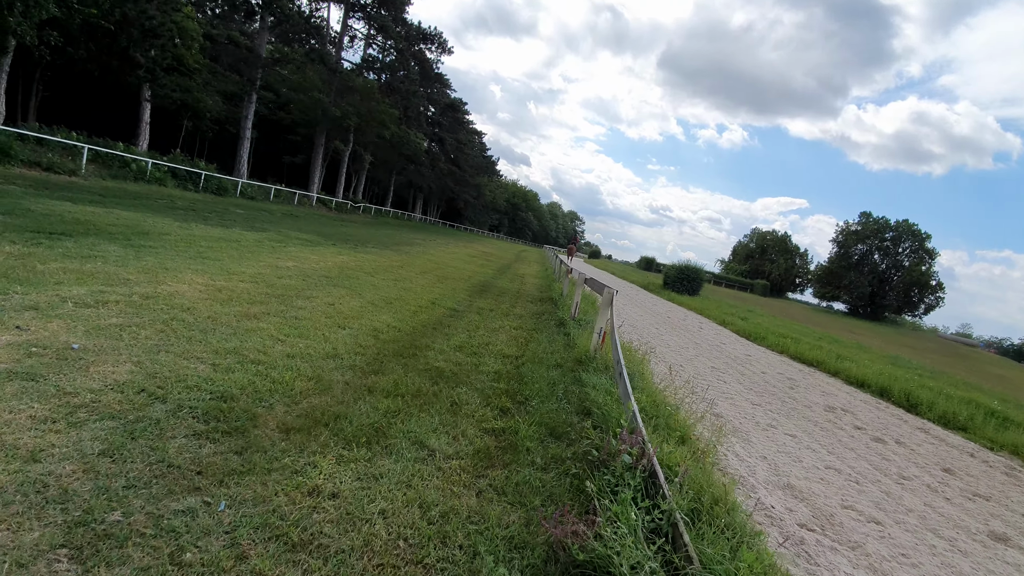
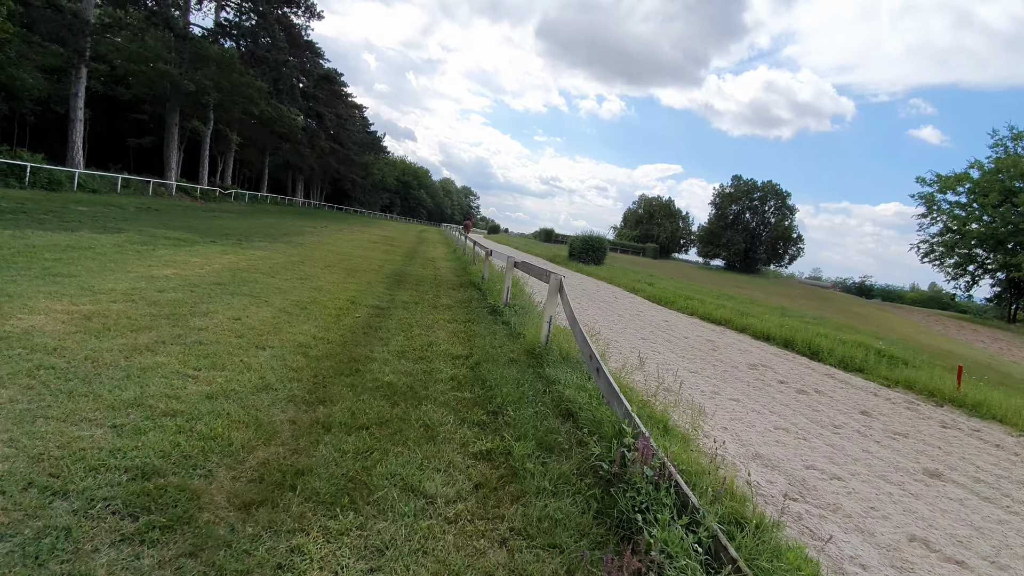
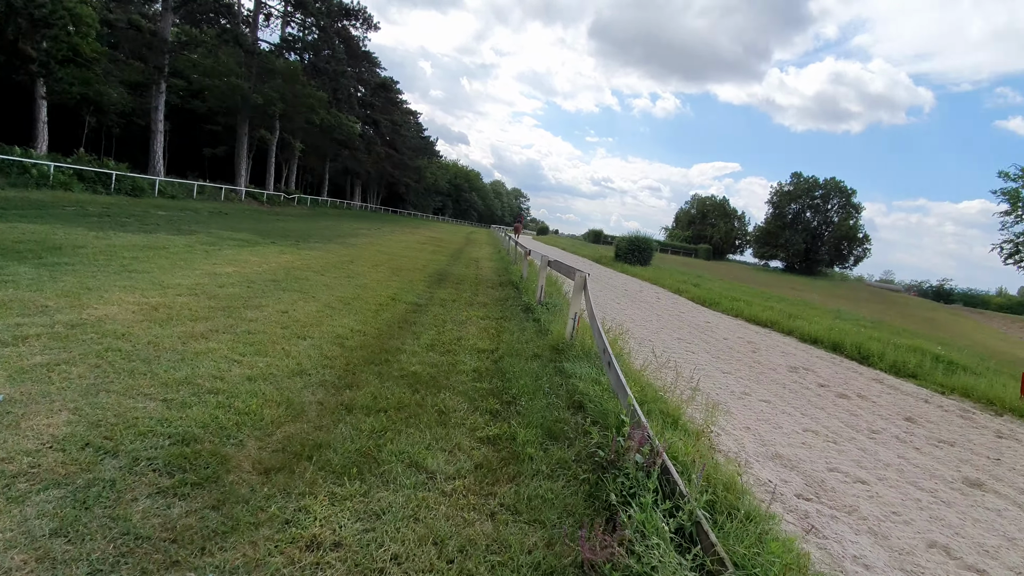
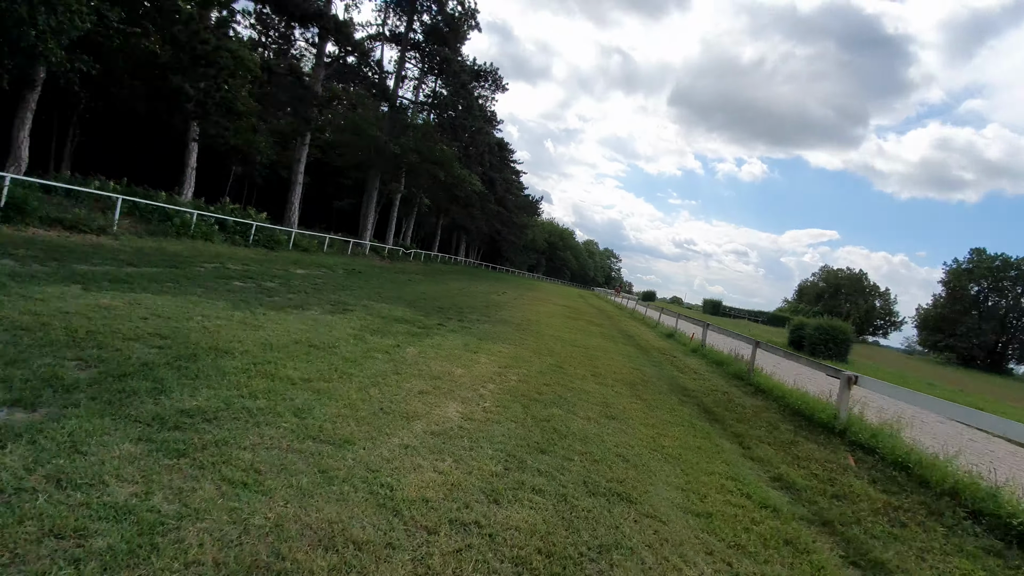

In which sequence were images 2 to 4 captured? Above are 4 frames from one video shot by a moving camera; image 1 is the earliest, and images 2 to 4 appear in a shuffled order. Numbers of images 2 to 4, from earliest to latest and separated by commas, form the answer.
3, 2, 4
